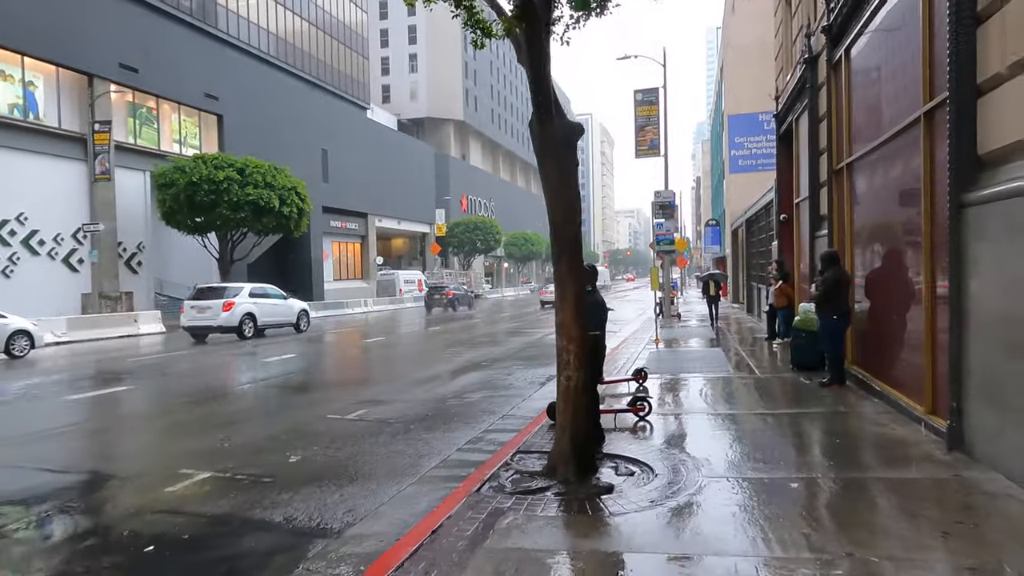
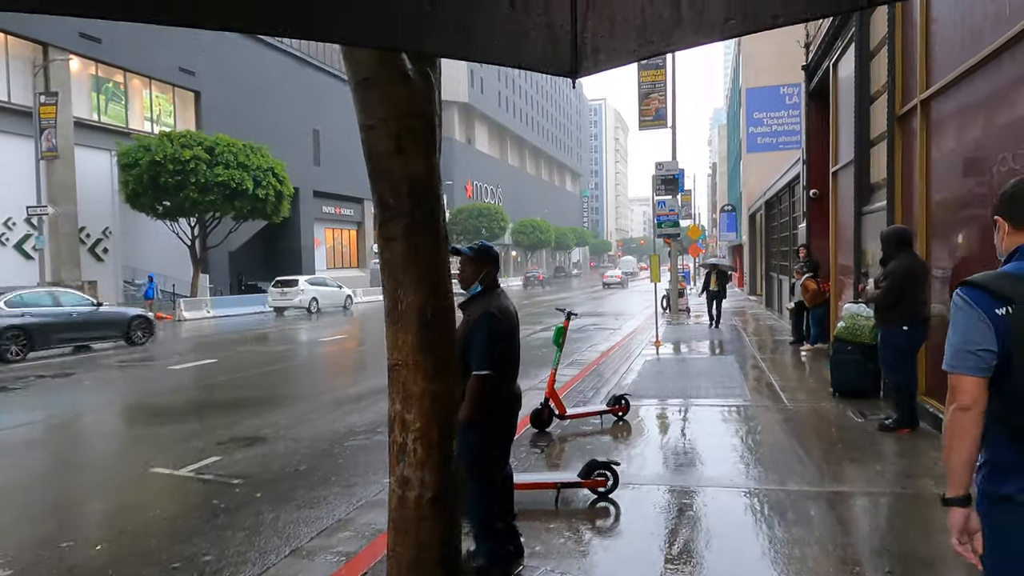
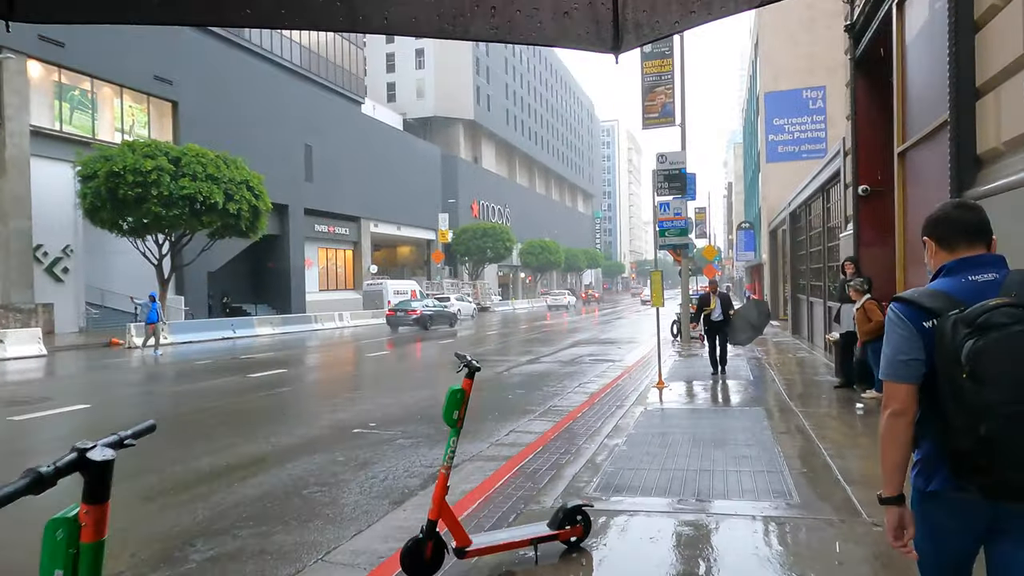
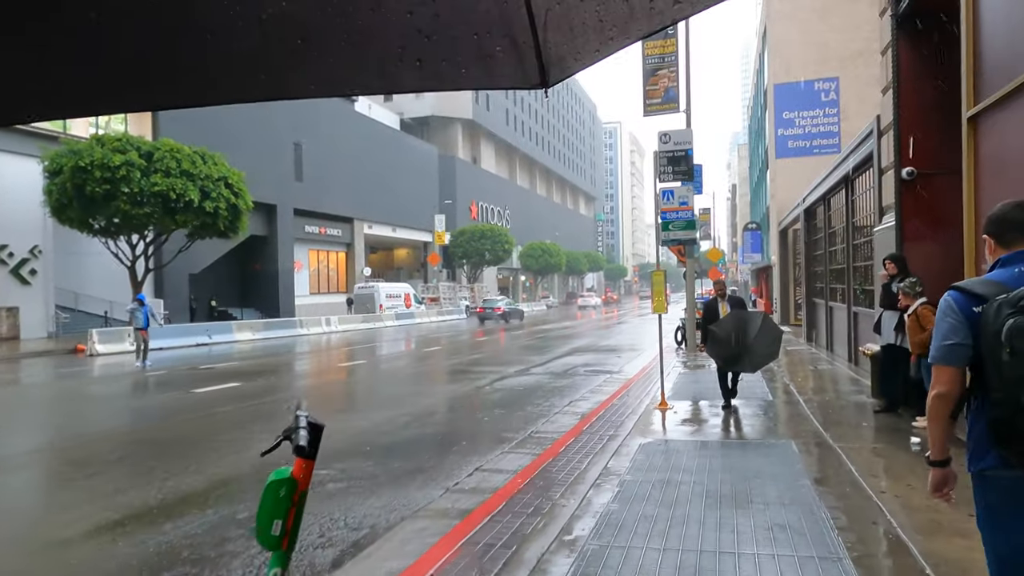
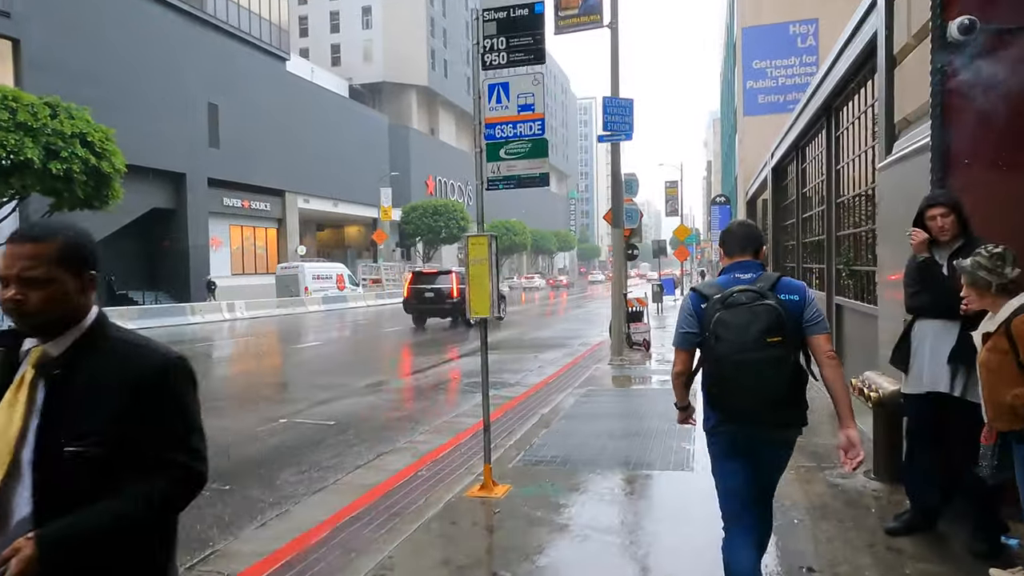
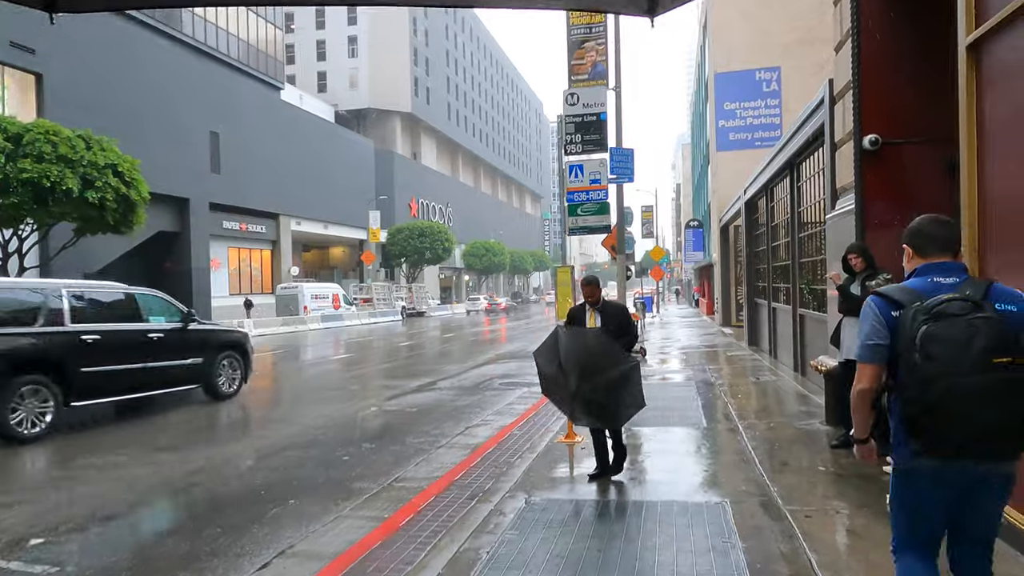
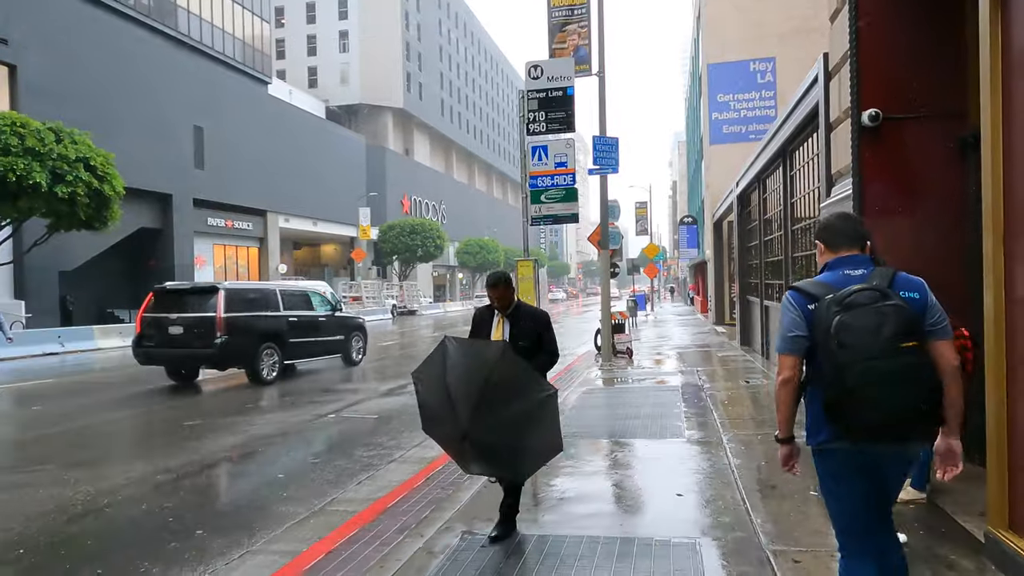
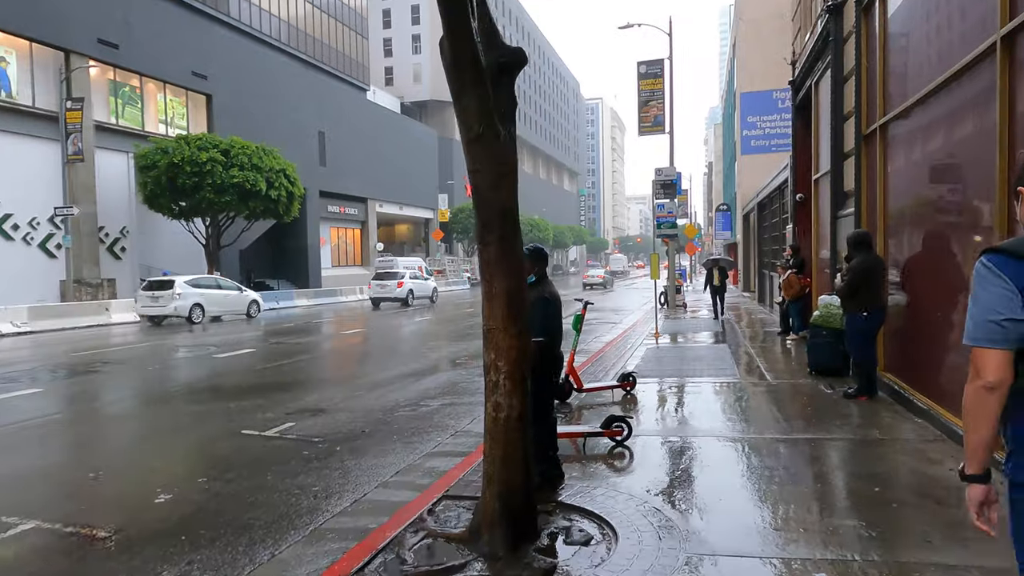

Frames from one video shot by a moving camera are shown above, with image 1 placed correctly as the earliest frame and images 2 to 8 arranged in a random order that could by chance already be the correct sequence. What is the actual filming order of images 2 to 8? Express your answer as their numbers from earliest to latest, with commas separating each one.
8, 2, 3, 4, 6, 7, 5
